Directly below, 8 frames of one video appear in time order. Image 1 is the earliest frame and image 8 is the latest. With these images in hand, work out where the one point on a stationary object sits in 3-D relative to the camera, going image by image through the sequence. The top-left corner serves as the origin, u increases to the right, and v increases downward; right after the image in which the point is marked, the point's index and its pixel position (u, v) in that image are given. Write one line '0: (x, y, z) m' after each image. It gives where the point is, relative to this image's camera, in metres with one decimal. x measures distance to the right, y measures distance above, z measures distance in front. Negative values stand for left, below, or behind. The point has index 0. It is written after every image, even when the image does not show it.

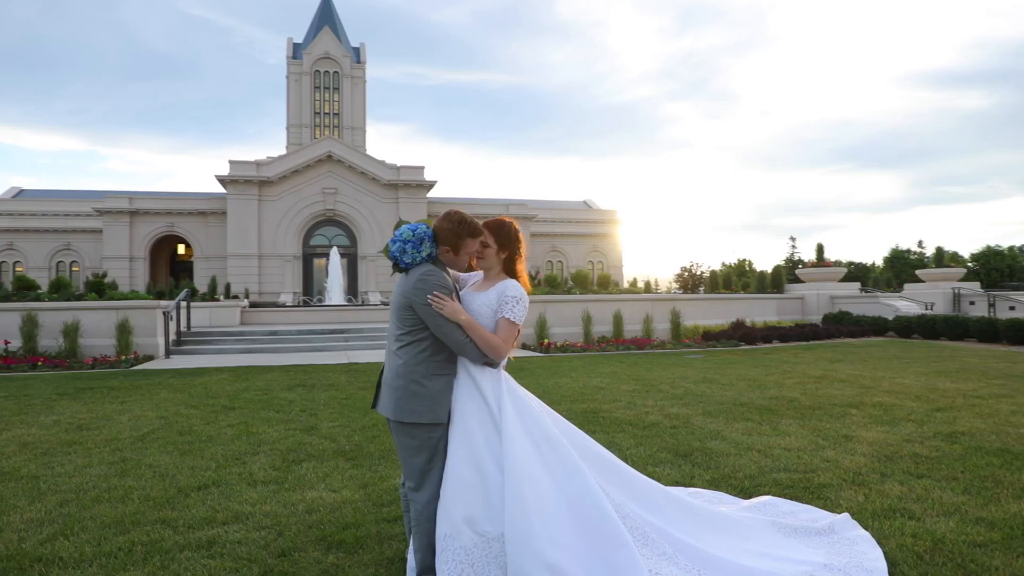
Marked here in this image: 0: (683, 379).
0: (+2.1, -1.1, +9.3) m
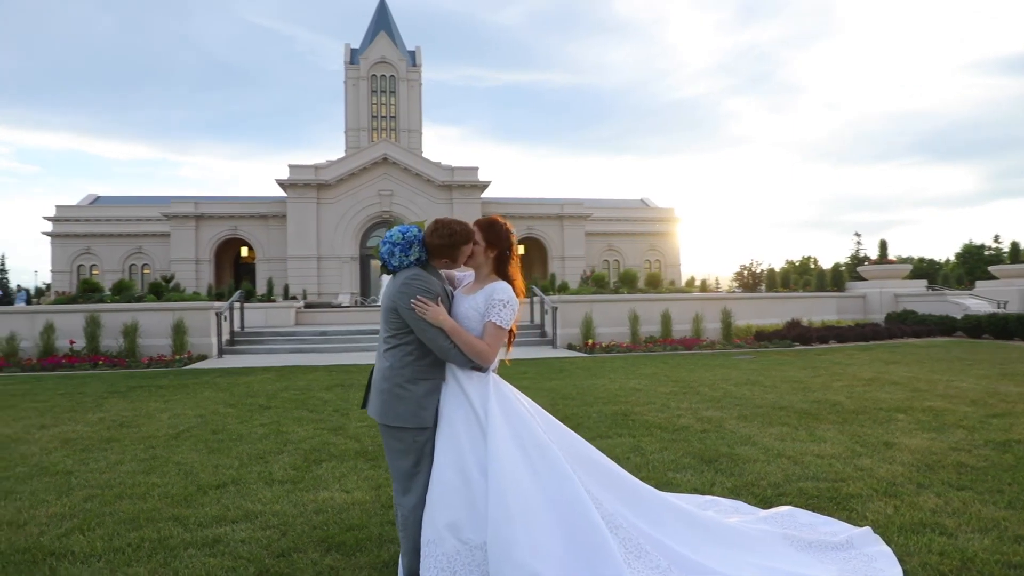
0: (+2.5, -1.1, +9.0) m
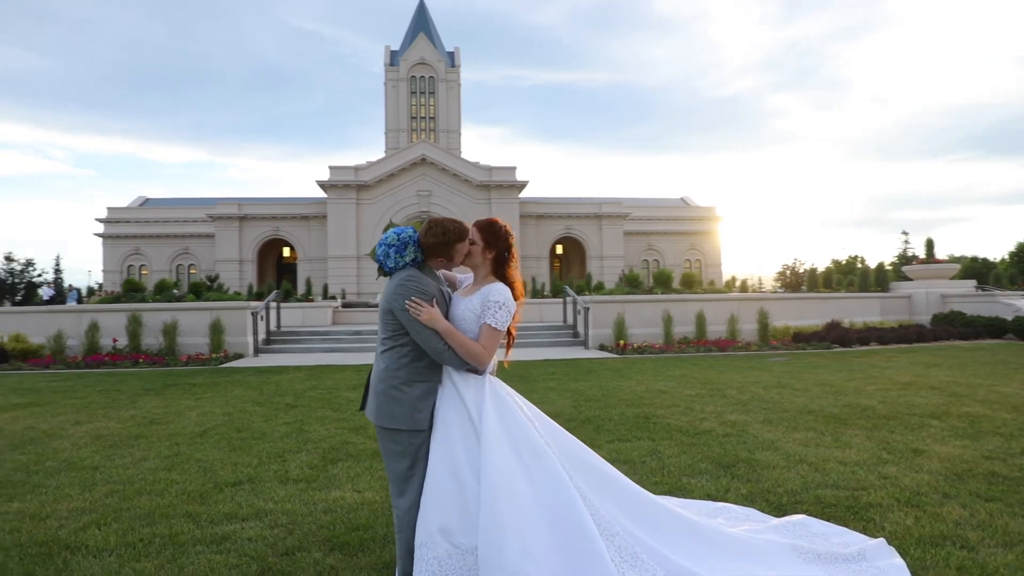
0: (+2.8, -1.1, +8.8) m
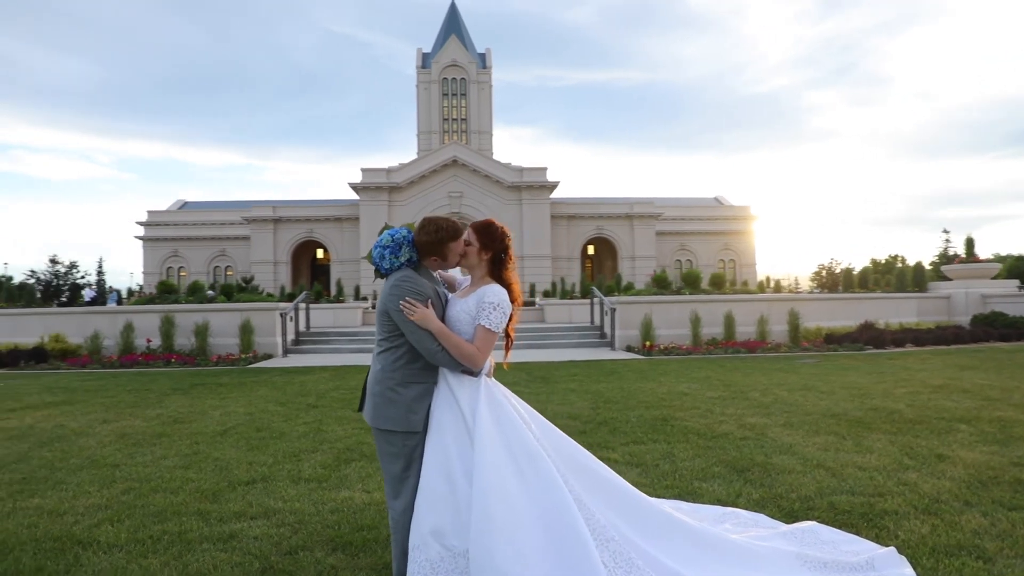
0: (+3.1, -1.1, +8.6) m
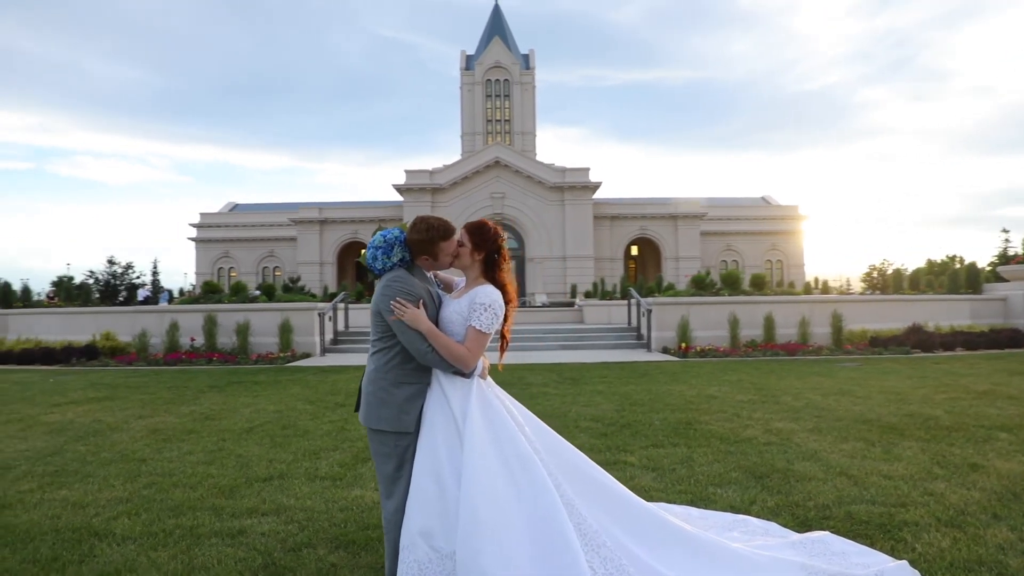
0: (+3.3, -1.1, +8.4) m
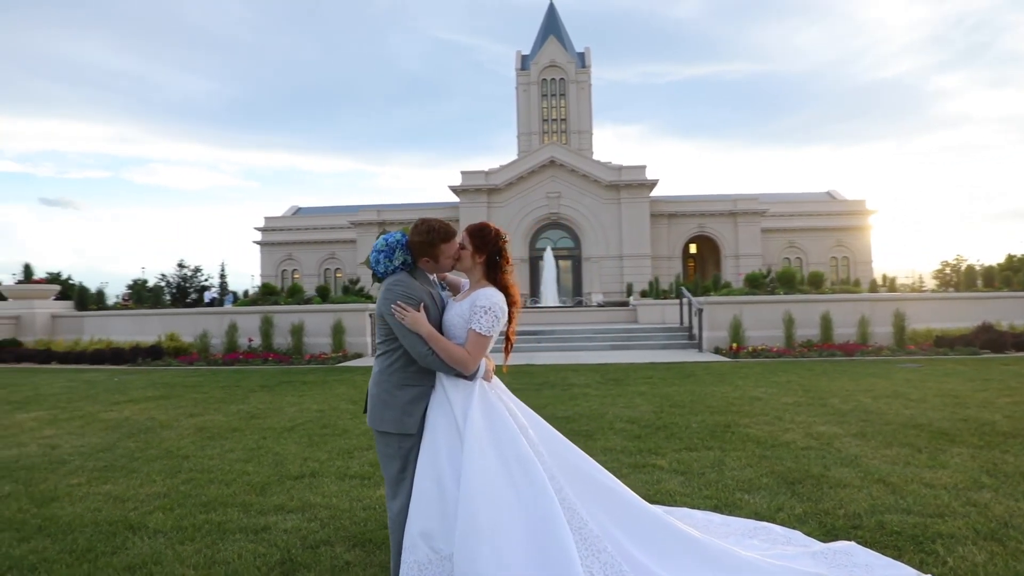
0: (+3.8, -1.1, +8.0) m
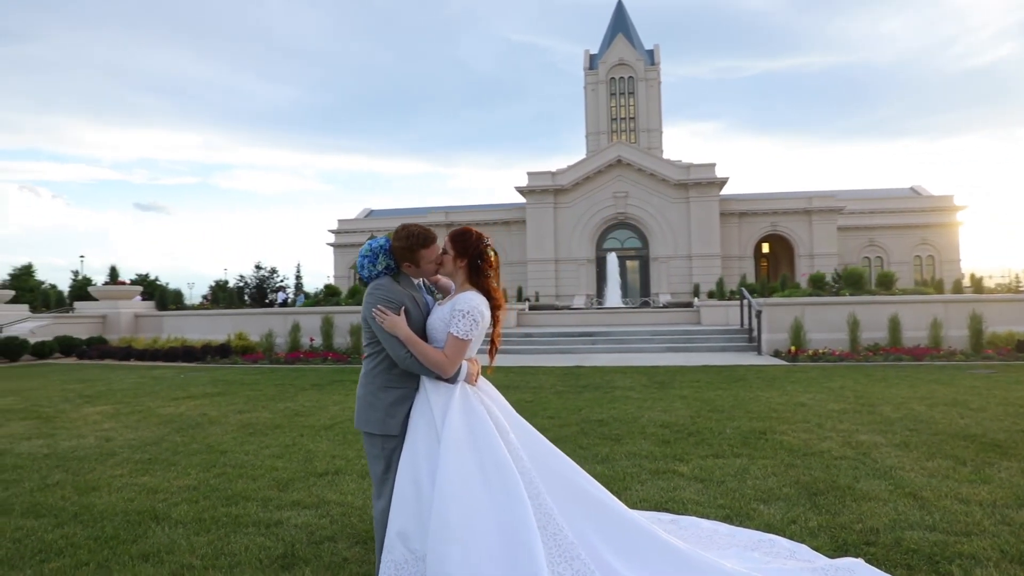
0: (+4.1, -1.1, +7.6) m
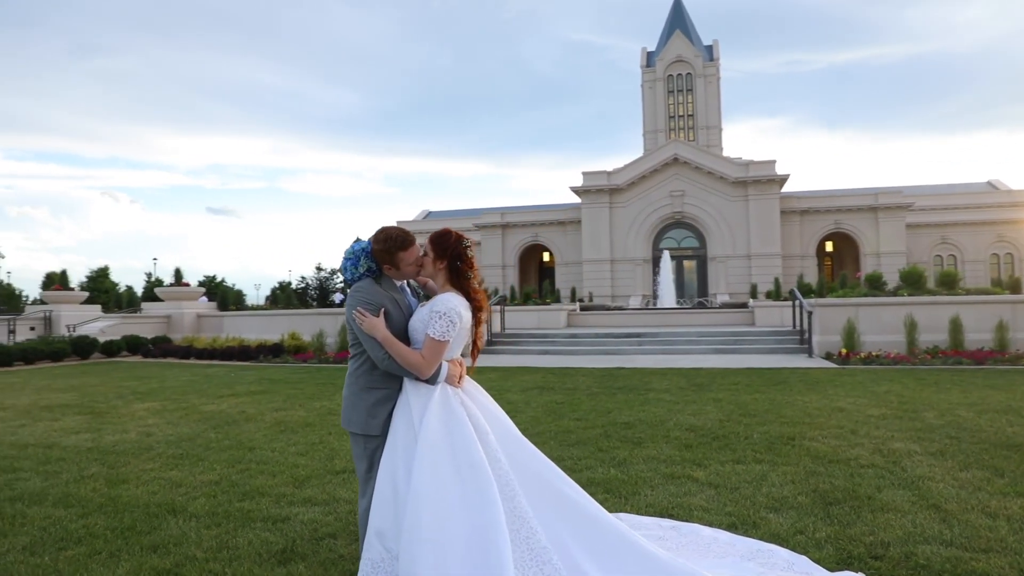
0: (+4.4, -1.1, +7.2) m
